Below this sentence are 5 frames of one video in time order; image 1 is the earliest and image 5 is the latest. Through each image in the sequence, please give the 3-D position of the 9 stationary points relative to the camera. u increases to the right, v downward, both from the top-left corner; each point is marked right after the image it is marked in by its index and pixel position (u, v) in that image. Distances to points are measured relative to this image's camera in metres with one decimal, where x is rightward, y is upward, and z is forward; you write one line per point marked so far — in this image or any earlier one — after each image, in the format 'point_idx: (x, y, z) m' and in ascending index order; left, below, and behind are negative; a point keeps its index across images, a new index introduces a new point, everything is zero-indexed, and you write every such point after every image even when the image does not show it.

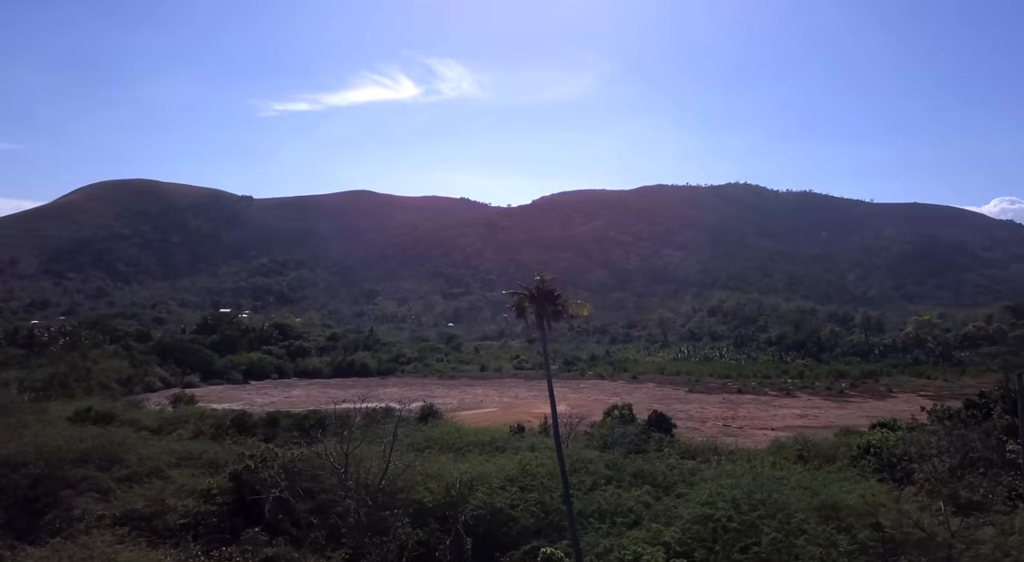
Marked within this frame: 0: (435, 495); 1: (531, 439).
0: (-1.5, -4.1, +14.5) m
1: (+0.5, -4.1, +19.7) m
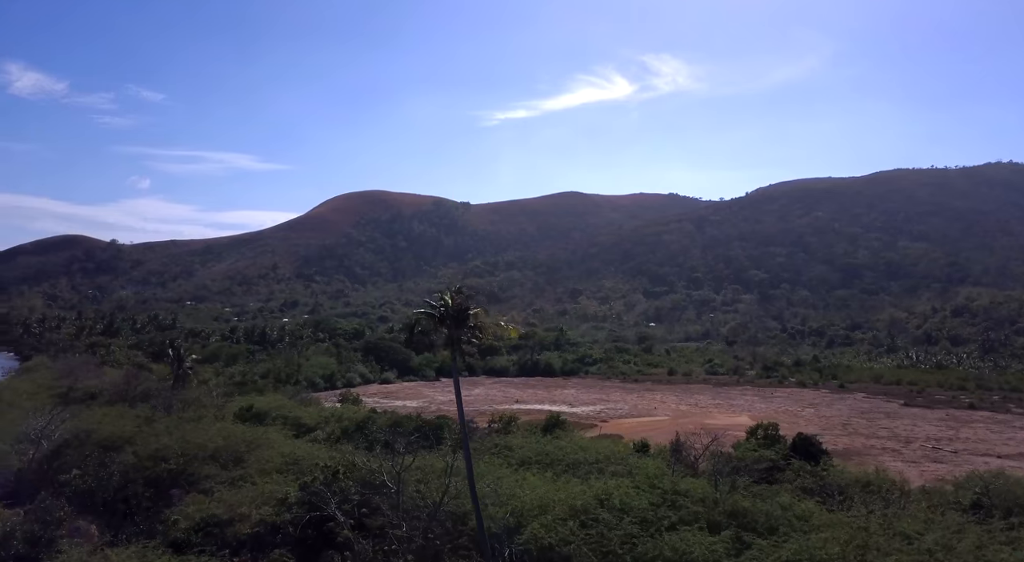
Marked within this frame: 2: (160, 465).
0: (-0.4, -4.3, +13.5) m
1: (+3.1, -4.3, +17.9) m
2: (-8.5, -4.5, +18.4) m
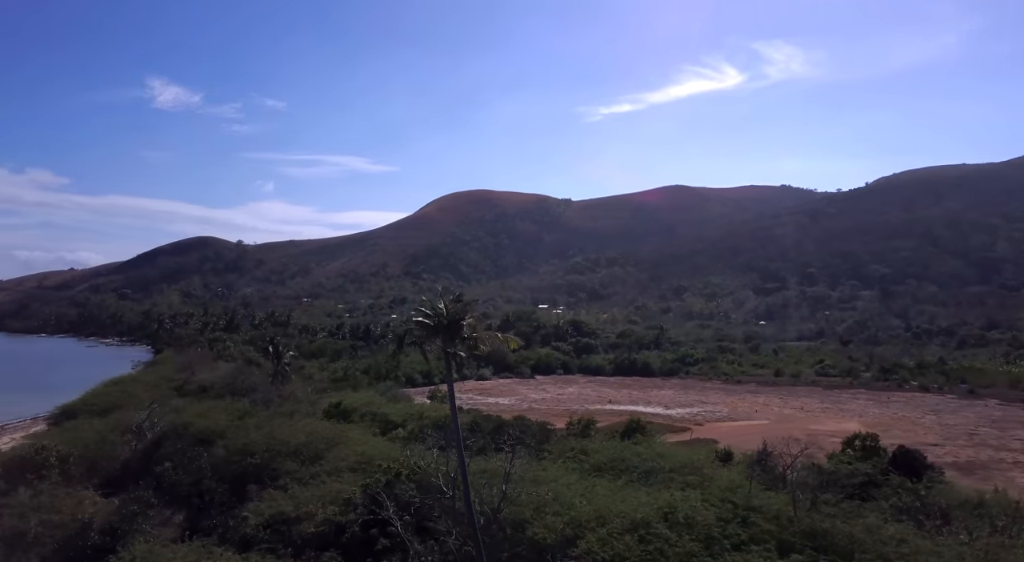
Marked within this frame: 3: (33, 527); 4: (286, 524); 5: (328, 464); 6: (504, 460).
0: (+0.6, -4.3, +13.1) m
1: (+4.7, -4.3, +16.9) m
2: (-6.7, -4.5, +19.1) m
3: (-9.0, -4.7, +14.4) m
4: (-4.4, -4.7, +14.7) m
5: (-4.5, -4.5, +18.4) m
6: (-0.2, -4.1, +17.3) m
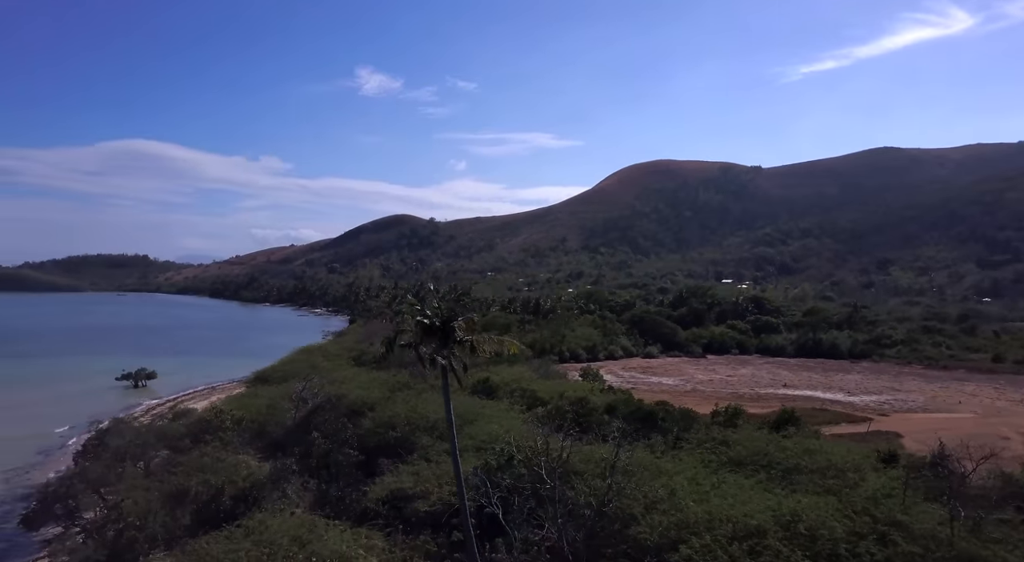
0: (+2.3, -4.1, +12.2) m
1: (+7.2, -3.9, +14.9) m
2: (-3.3, -4.0, +19.9) m
3: (-6.7, -4.3, +15.9) m
4: (-2.2, -4.4, +15.0) m
5: (-1.4, -4.0, +18.6) m
6: (+2.6, -3.7, +16.5) m
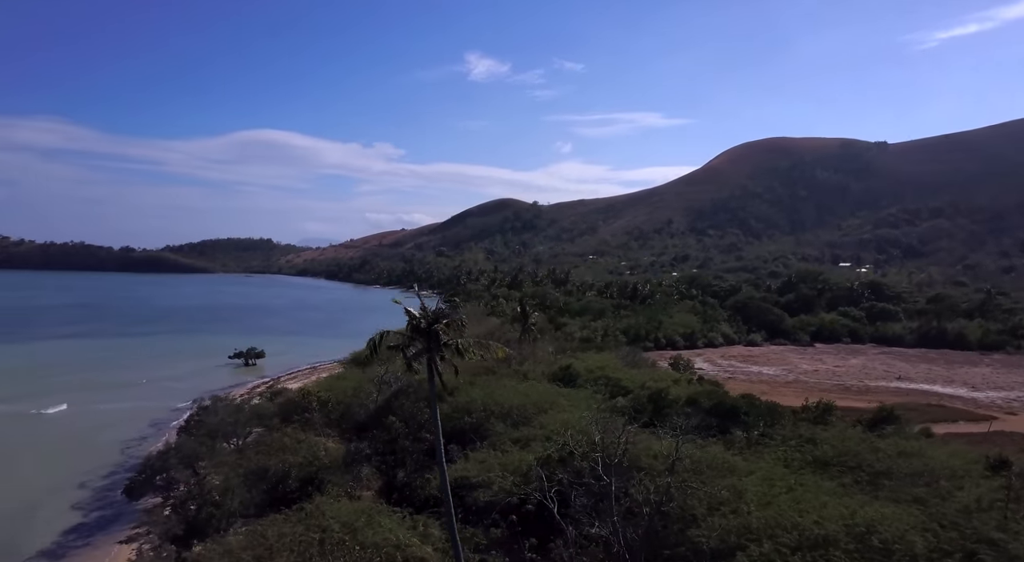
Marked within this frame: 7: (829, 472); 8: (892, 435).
0: (+3.1, -3.9, +11.5) m
1: (+8.3, -3.7, +13.5) m
2: (-1.4, -3.6, +20.0) m
3: (-5.3, -4.0, +16.5) m
4: (-0.9, -4.1, +15.0) m
5: (+0.4, -3.7, +18.4) m
6: (+4.0, -3.4, +15.8) m
7: (+6.5, -3.9, +15.3) m
8: (+9.0, -3.6, +17.8) m
